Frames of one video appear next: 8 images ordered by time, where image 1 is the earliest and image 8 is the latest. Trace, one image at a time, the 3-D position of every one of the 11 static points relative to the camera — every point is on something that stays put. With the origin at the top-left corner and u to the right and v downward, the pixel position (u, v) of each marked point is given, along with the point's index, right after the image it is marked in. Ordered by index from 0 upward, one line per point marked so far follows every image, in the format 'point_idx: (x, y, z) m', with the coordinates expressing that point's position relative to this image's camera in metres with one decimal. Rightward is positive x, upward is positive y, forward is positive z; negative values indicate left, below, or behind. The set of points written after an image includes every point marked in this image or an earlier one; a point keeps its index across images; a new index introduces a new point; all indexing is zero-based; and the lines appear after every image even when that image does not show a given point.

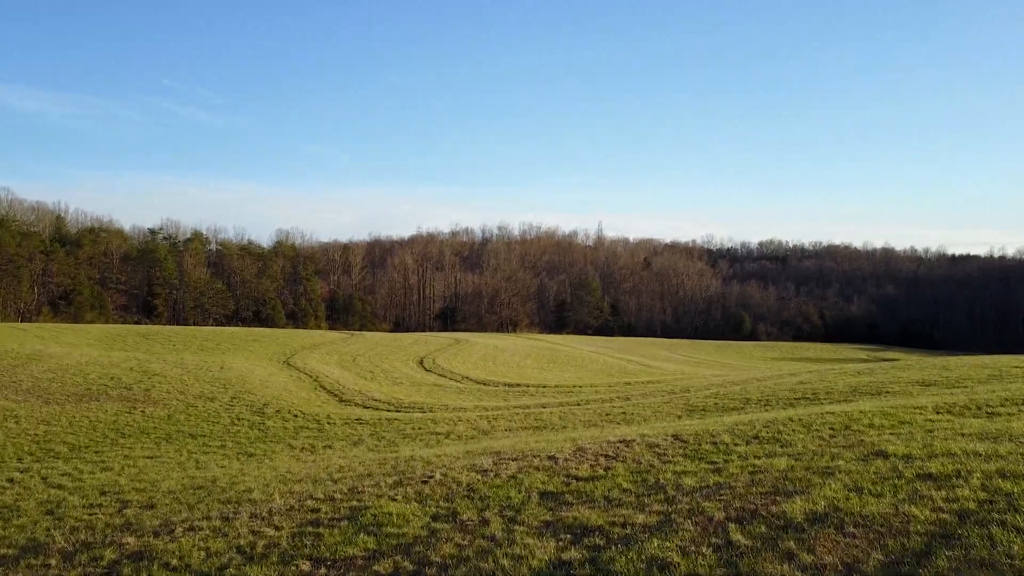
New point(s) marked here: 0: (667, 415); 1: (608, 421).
0: (+5.0, -4.1, +18.4) m
1: (+3.1, -4.2, +18.3) m
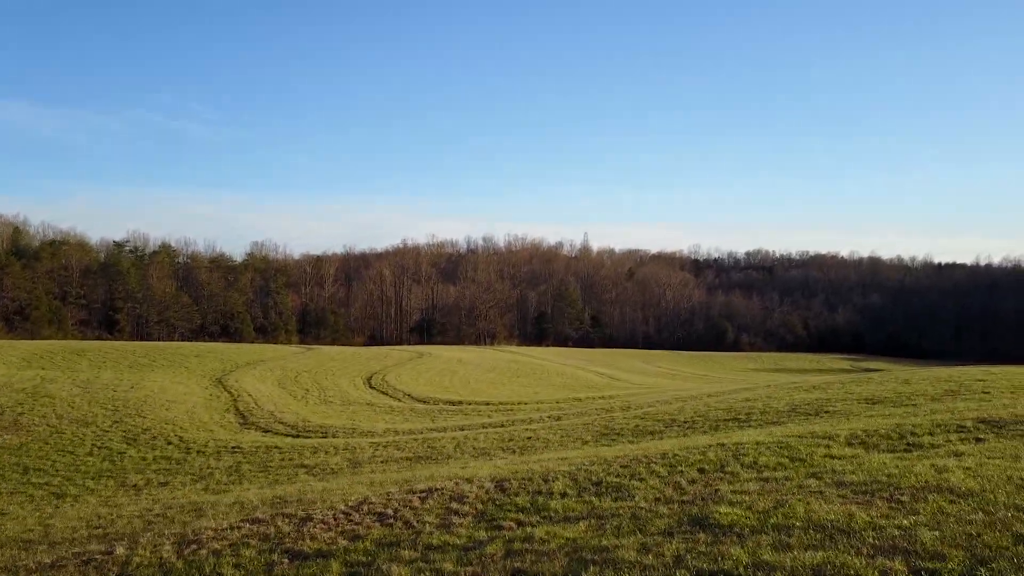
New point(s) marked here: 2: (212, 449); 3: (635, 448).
0: (+1.7, -4.3, +16.0) m
1: (-0.2, -4.5, +16.0) m
2: (-9.6, -5.2, +18.5) m
3: (+2.7, -3.4, +12.4) m
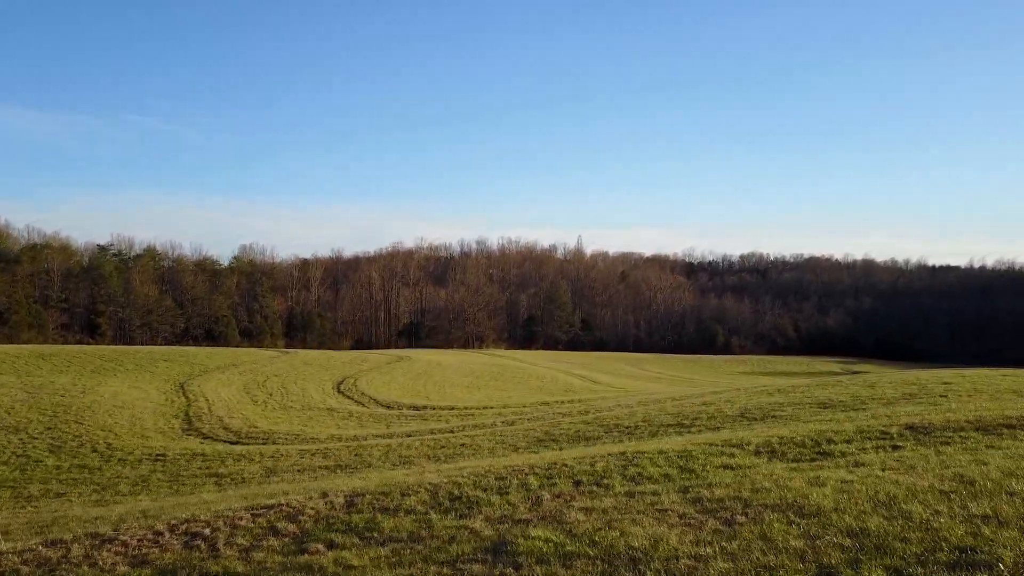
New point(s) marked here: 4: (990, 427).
0: (-0.3, -4.3, +15.3) m
1: (-2.2, -4.5, +15.3) m
2: (-11.6, -5.2, +17.8) m
3: (+0.7, -3.4, +11.7) m
4: (+9.1, -2.6, +11.0) m
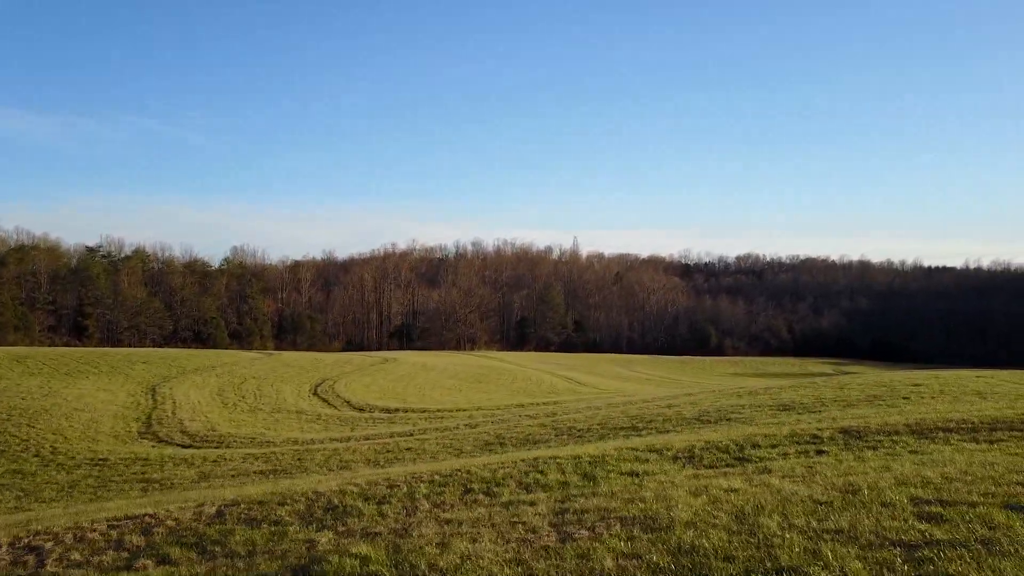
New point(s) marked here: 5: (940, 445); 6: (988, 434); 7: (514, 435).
0: (-1.8, -4.3, +14.9) m
1: (-3.7, -4.5, +14.8) m
2: (-13.1, -5.2, +17.3) m
3: (-0.8, -3.4, +11.3) m
4: (+7.6, -2.6, +10.7) m
5: (+6.9, -2.5, +9.3) m
6: (+8.3, -2.6, +10.2) m
7: (+0.1, -4.6, +18.0) m
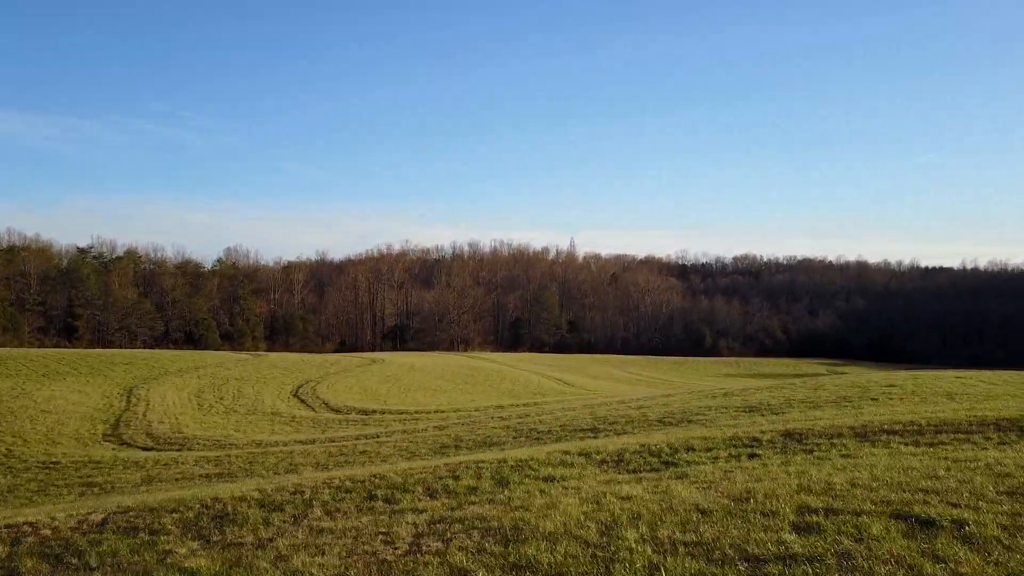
0: (-3.0, -4.3, +14.6) m
1: (-4.9, -4.5, +14.6) m
2: (-14.3, -5.2, +17.0) m
3: (-2.0, -3.4, +11.0) m
4: (+6.4, -2.6, +10.4) m
5: (+5.7, -2.5, +9.1) m
6: (+7.1, -2.5, +9.9) m
7: (-1.1, -4.6, +17.7) m
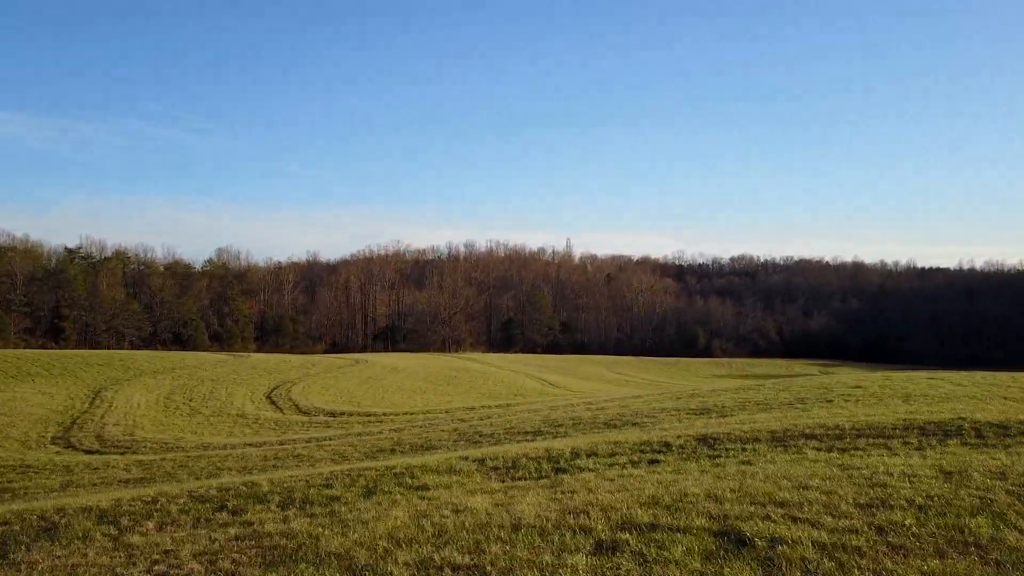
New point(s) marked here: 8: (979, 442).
0: (-4.6, -4.2, +14.2) m
1: (-6.5, -4.4, +14.1) m
2: (-15.9, -5.2, +16.6) m
3: (-3.6, -3.3, +10.5) m
4: (+4.7, -2.6, +9.9) m
5: (+4.0, -2.5, +8.6) m
6: (+5.5, -2.5, +9.5) m
7: (-2.8, -4.5, +17.3) m
8: (+7.2, -2.4, +8.9) m
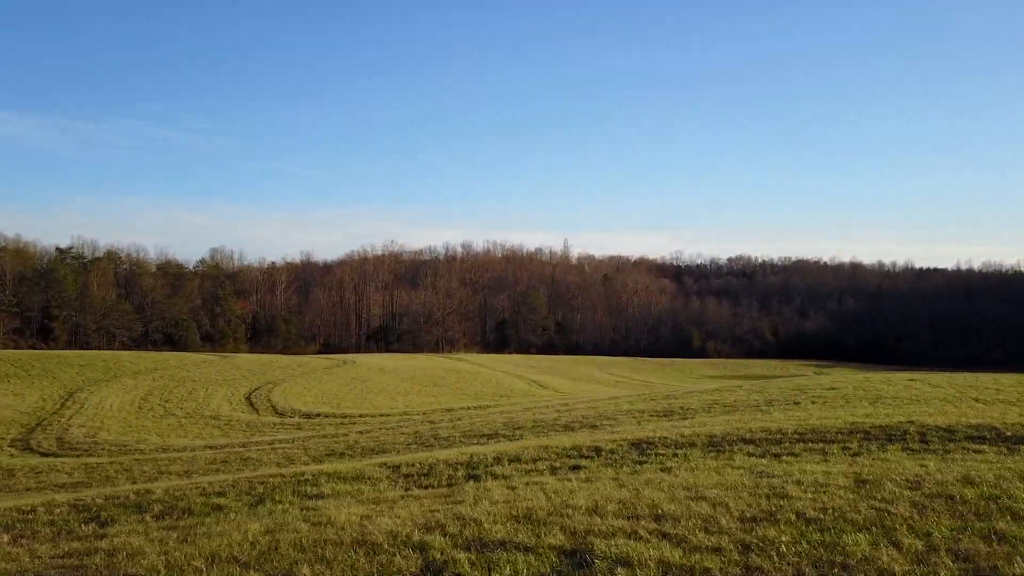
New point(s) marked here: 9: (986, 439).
0: (-5.8, -4.2, +13.8) m
1: (-7.8, -4.4, +13.7) m
2: (-17.1, -5.2, +16.2) m
3: (-4.8, -3.3, +10.1) m
4: (+3.5, -2.5, +9.5) m
5: (+2.8, -2.4, +8.2) m
6: (+4.3, -2.5, +9.1) m
7: (-4.0, -4.5, +16.9) m
8: (+6.0, -2.4, +8.5) m
9: (+7.5, -2.4, +9.1) m
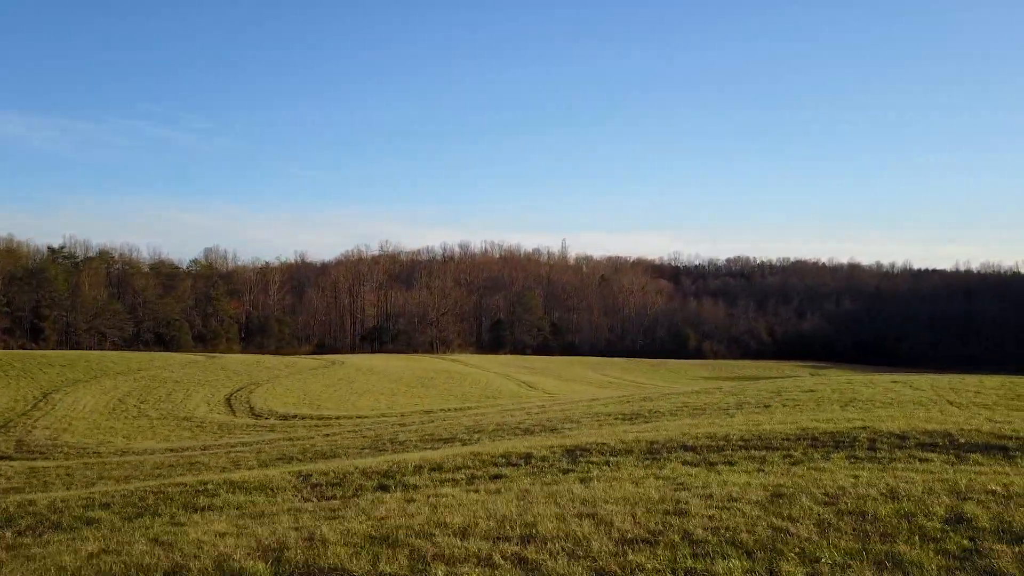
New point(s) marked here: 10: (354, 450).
0: (-6.9, -4.2, +13.3) m
1: (-8.9, -4.4, +13.3) m
2: (-18.2, -5.1, +15.7) m
3: (-5.9, -3.3, +9.7) m
4: (+2.4, -2.5, +9.1) m
5: (+1.7, -2.4, +7.8) m
6: (+3.2, -2.5, +8.6) m
7: (-5.1, -4.5, +16.4) m
8: (+4.9, -2.4, +8.1) m
9: (+6.4, -2.4, +8.6) m
10: (-4.0, -4.1, +14.5) m
